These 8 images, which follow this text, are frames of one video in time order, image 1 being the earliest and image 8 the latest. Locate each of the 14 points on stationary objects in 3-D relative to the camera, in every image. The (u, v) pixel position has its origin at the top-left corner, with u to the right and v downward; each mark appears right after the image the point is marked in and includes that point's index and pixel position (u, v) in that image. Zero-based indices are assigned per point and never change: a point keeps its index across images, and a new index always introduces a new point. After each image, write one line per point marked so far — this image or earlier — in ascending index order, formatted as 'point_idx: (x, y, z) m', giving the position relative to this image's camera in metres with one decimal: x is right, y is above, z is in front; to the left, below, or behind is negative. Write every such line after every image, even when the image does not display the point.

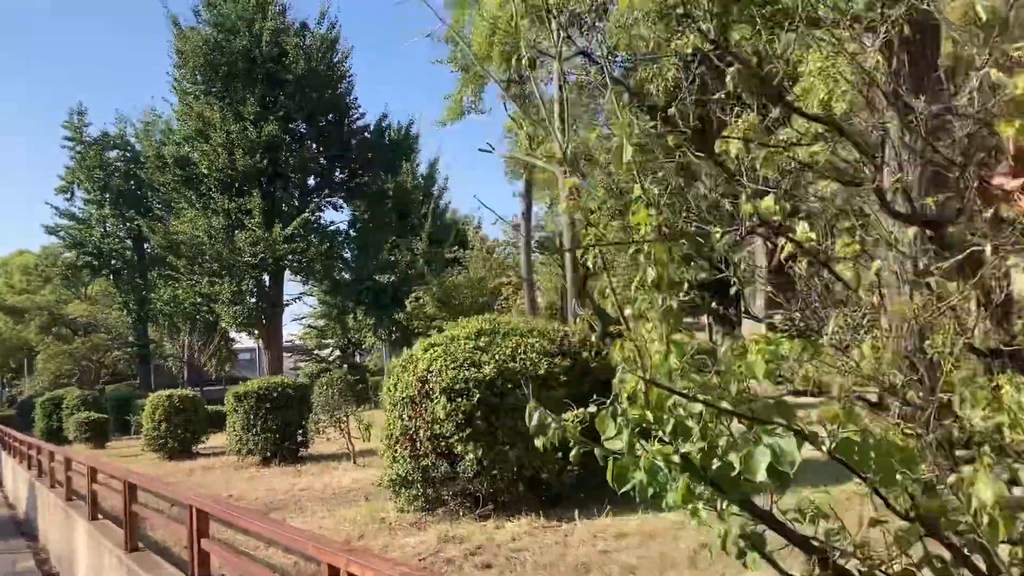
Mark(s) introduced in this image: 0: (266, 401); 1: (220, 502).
0: (-3.2, -1.5, +12.3) m
1: (-1.5, -1.1, +4.7) m
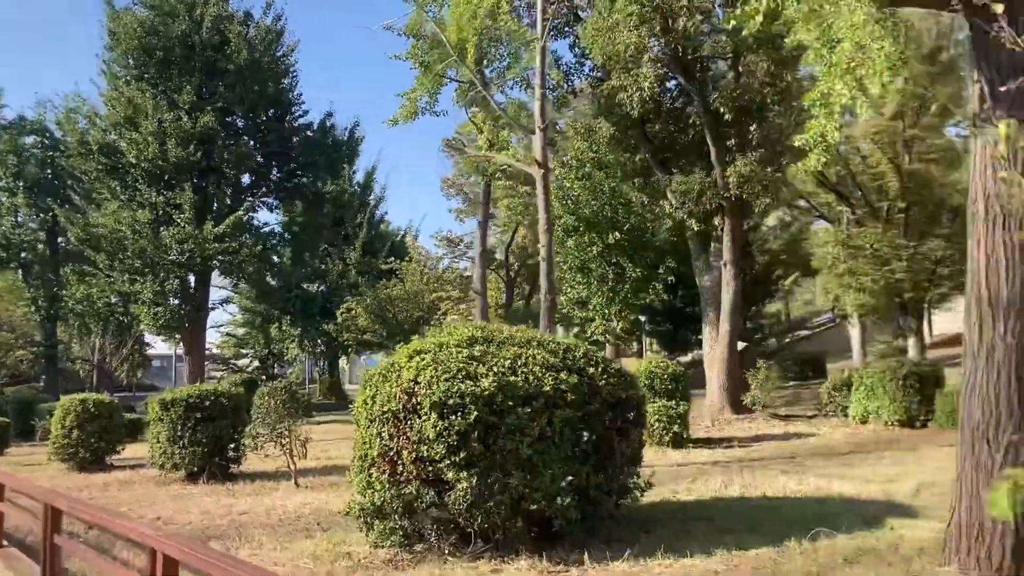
0: (-3.7, -1.4, +11.0) m
1: (-1.3, -1.0, +3.6) m
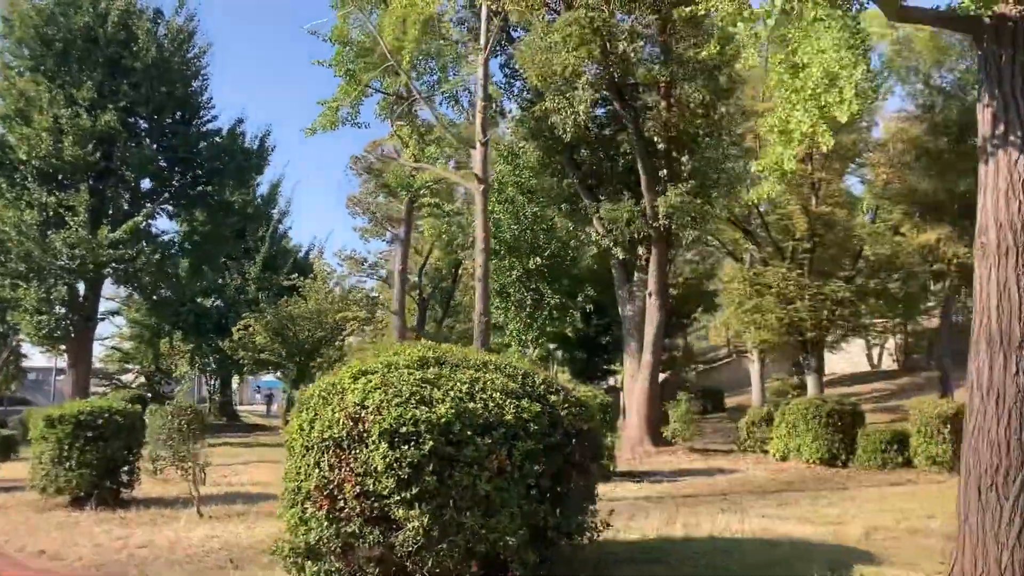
0: (-4.5, -1.5, +10.0) m
1: (-1.3, -0.9, +2.9) m
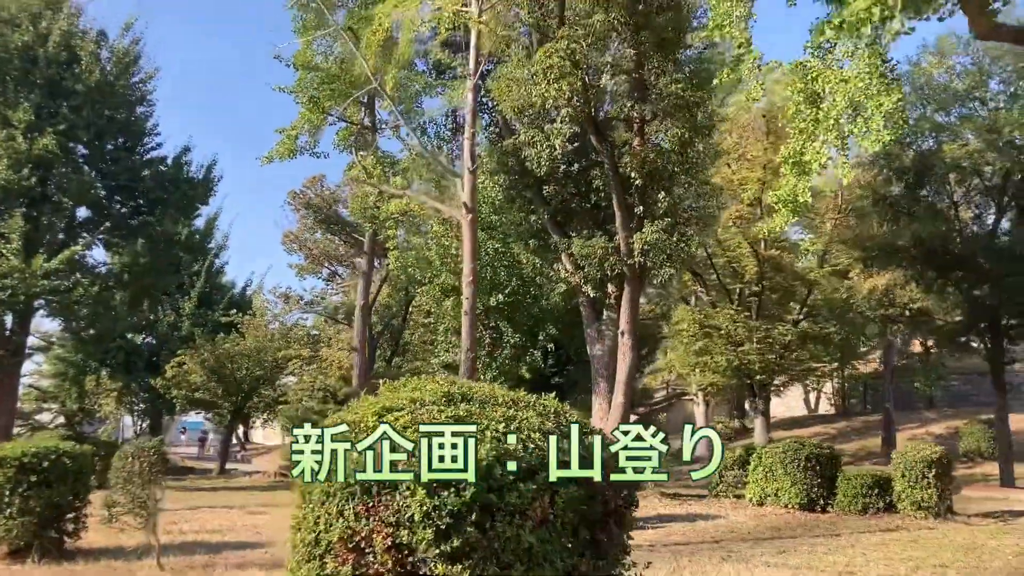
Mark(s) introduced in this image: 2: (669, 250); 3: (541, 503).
0: (-4.7, -1.8, +9.1) m
1: (-0.9, -1.0, +2.3) m
2: (+2.2, +0.5, +12.9) m
3: (+0.1, -1.1, +4.7) m
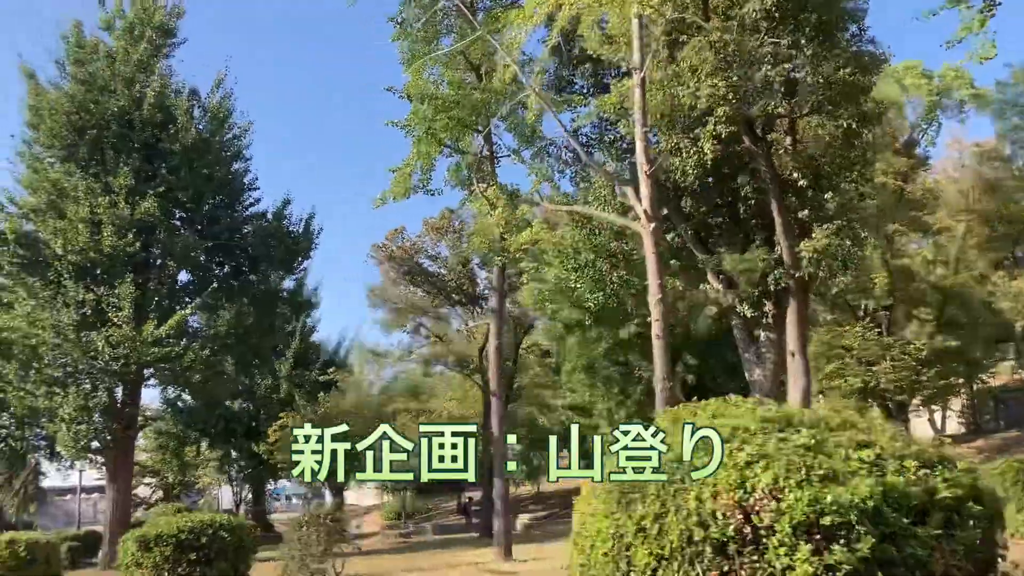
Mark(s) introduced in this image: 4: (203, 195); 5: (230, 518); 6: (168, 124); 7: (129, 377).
0: (-2.8, -2.3, +8.1) m
1: (+0.4, -0.8, +1.1) m
2: (+4.1, +0.4, +11.6) m
3: (+1.6, -1.0, +3.5) m
4: (-6.3, +1.9, +19.2) m
5: (-2.6, -2.1, +8.6) m
6: (-6.9, +3.3, +18.7) m
7: (-7.0, -1.6, +17.1) m
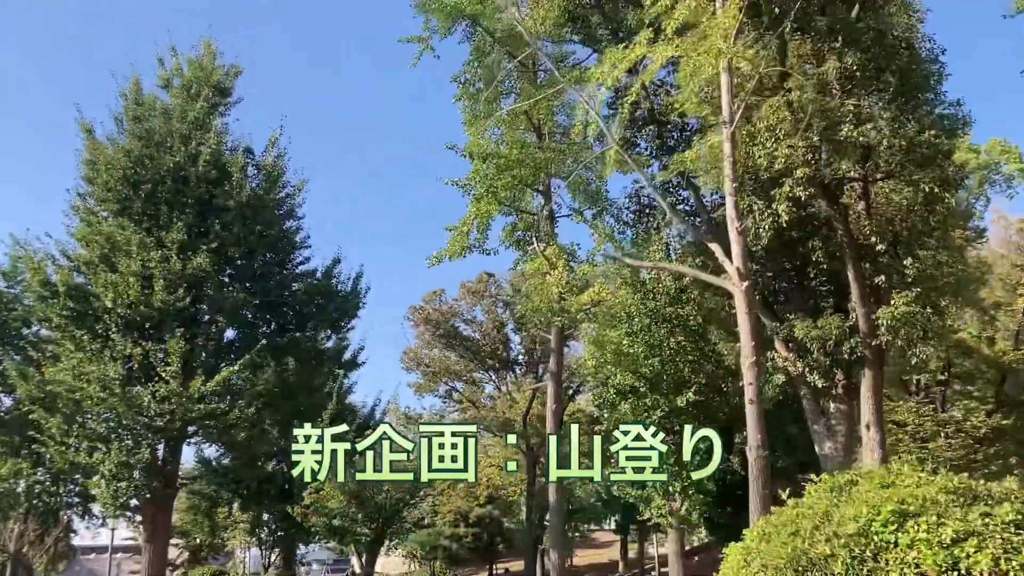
0: (-2.2, -2.7, +7.6) m
1: (+0.9, -0.8, +0.7) m
2: (+4.9, -0.4, +11.1) m
3: (+2.2, -1.2, +3.0) m
4: (-5.3, +0.7, +19.1) m
5: (-2.0, -2.6, +8.1) m
6: (-5.8, +2.2, +18.8) m
7: (-6.1, -2.6, +16.8) m
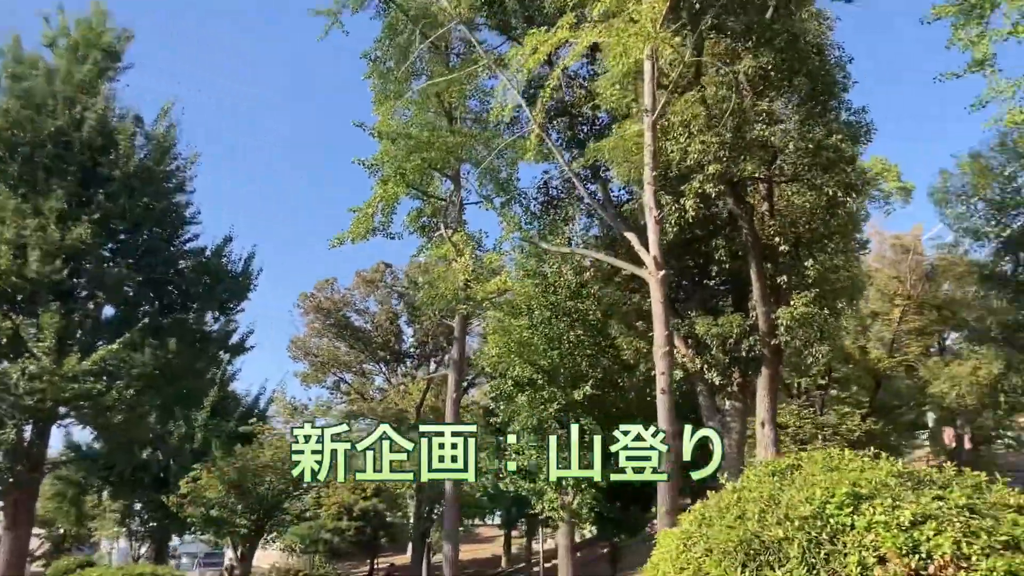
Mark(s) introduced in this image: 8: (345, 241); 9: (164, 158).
0: (-2.9, -2.5, +7.1) m
1: (+1.0, -0.7, +0.6) m
2: (+3.8, -0.5, +11.4) m
3: (+2.0, -1.1, +3.0) m
4: (-7.2, +1.2, +18.1) m
5: (-2.8, -2.3, +7.6) m
6: (-7.7, +2.7, +17.7) m
7: (-7.9, -2.1, +15.8) m
8: (-2.5, +0.7, +14.2) m
9: (-7.1, +2.6, +19.1) m
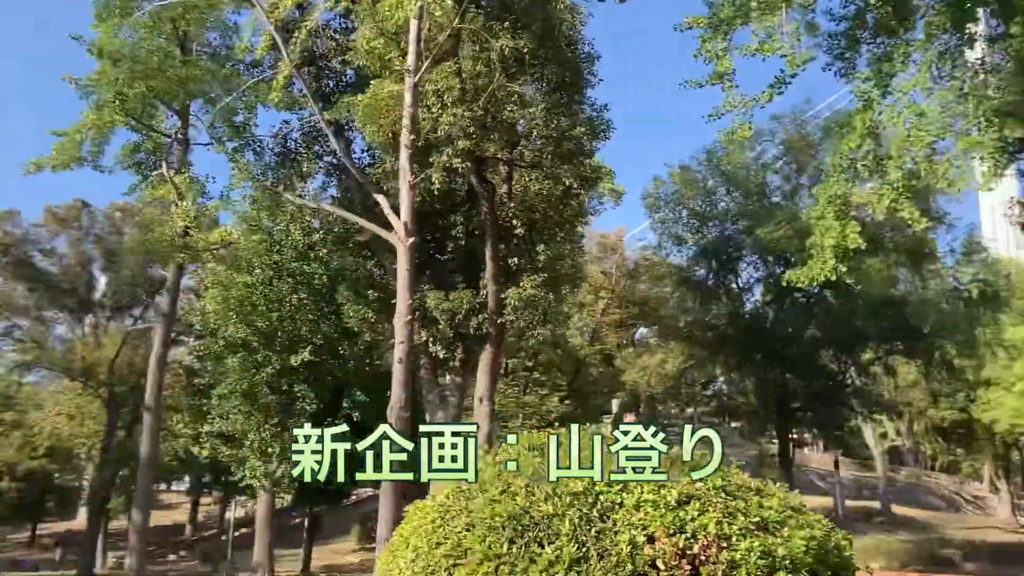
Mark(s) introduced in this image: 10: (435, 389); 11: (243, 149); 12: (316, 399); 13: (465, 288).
0: (-4.9, -1.8, +5.7) m
1: (+1.0, -0.8, +0.6) m
2: (+0.4, -0.3, +11.7) m
3: (+1.2, -1.1, +3.2) m
4: (-11.8, +2.7, +14.8) m
5: (-4.9, -1.7, +6.2) m
6: (-12.0, +4.2, +14.3) m
7: (-12.1, -0.6, +12.4) m
8: (-6.3, +1.6, +12.6) m
9: (-11.9, +4.2, +15.8) m
10: (-1.1, -1.4, +13.3) m
11: (-3.6, +1.9, +12.6) m
12: (-3.1, -1.8, +15.2) m
13: (-0.7, 0.0, +12.6) m
